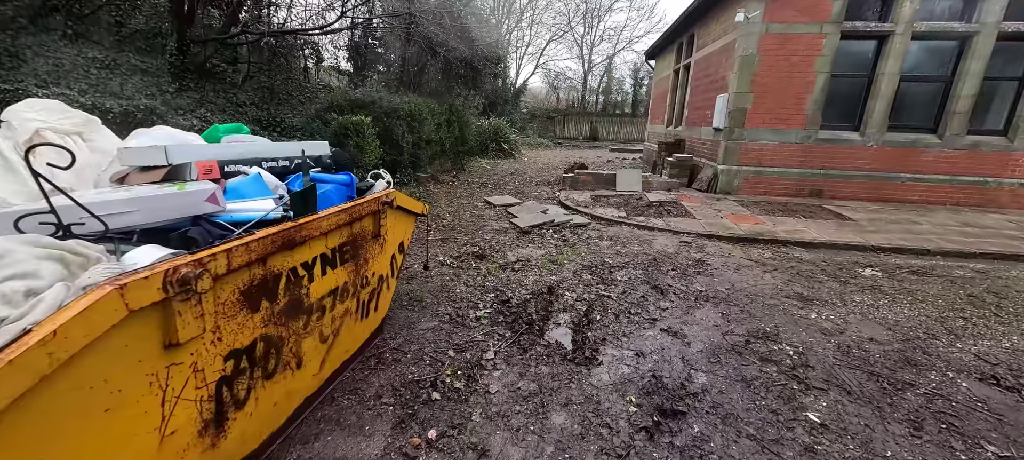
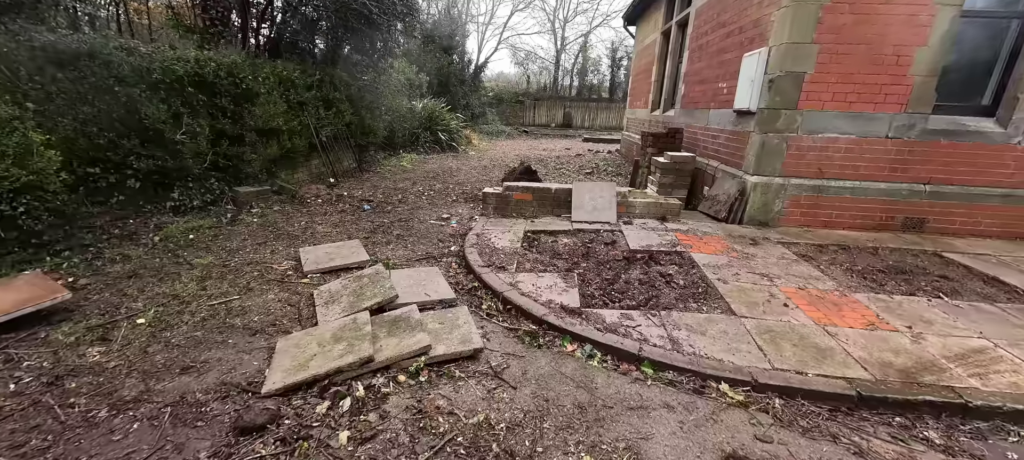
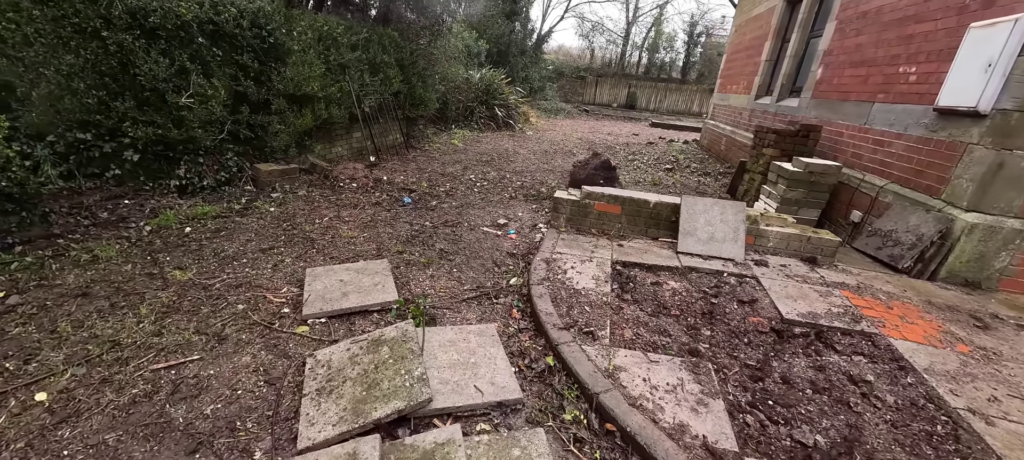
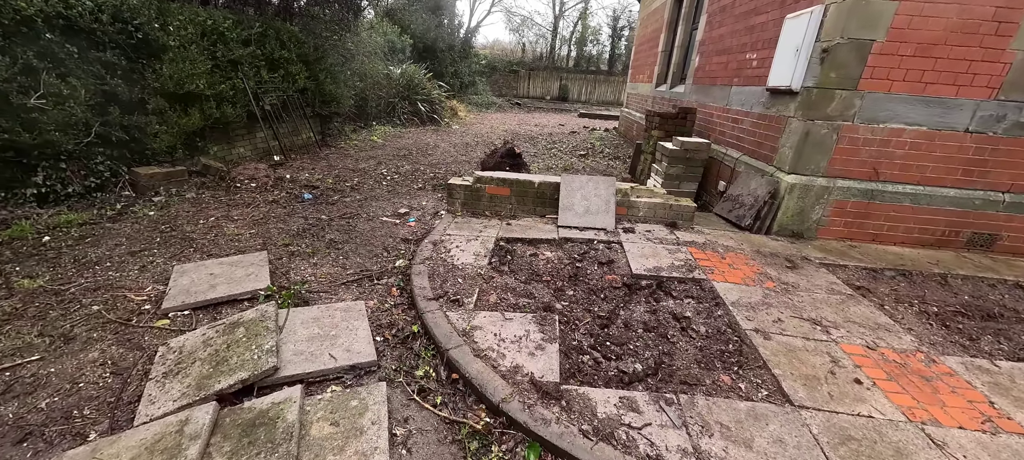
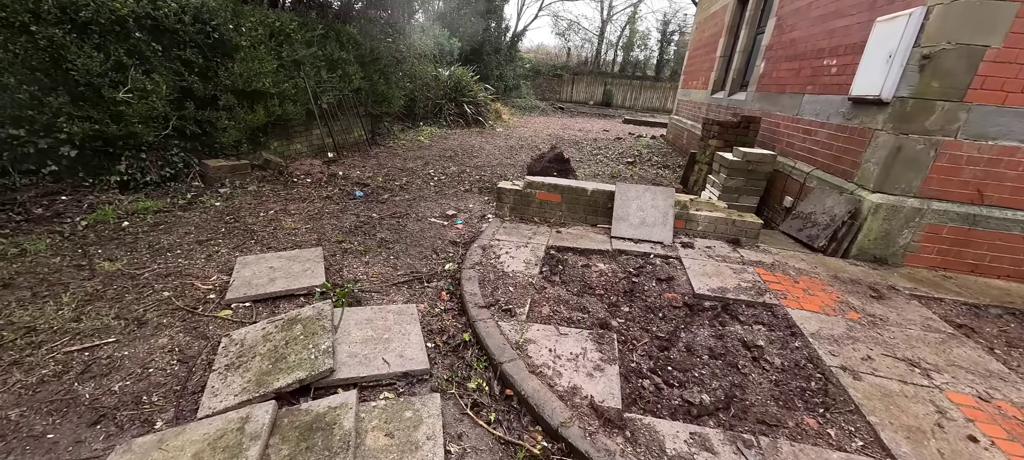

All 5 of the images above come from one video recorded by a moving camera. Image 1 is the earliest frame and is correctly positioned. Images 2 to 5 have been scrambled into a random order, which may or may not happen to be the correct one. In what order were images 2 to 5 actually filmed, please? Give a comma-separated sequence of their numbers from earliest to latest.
2, 4, 5, 3
